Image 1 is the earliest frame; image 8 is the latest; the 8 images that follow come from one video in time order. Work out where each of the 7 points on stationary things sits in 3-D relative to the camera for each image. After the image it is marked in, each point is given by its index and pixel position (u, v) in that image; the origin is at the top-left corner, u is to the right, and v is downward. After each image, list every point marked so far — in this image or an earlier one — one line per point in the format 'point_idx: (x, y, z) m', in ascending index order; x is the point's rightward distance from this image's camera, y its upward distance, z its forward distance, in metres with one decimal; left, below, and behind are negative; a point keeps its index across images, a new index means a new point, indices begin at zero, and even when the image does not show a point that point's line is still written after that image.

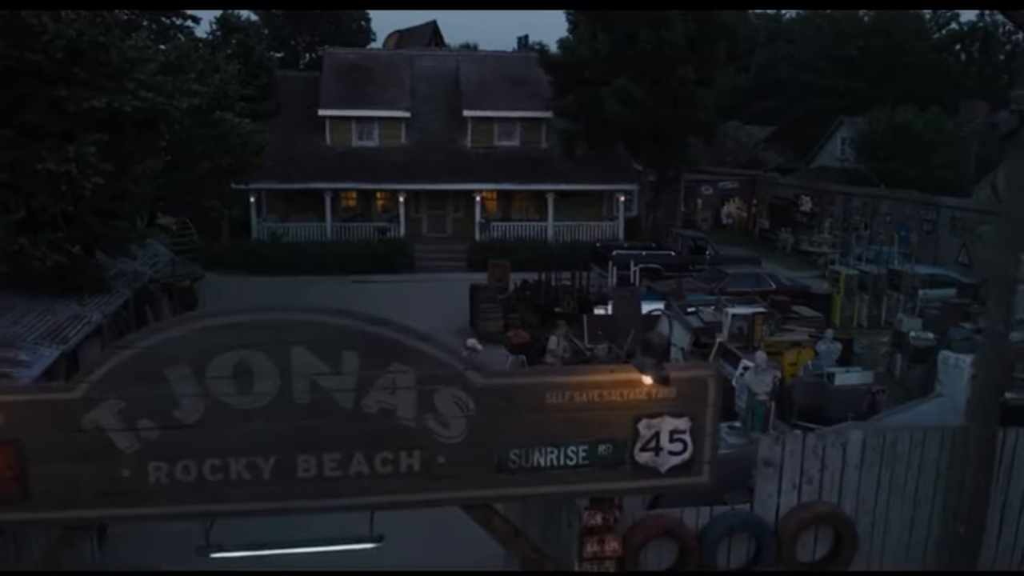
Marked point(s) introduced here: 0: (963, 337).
0: (+6.0, -0.6, +15.2) m
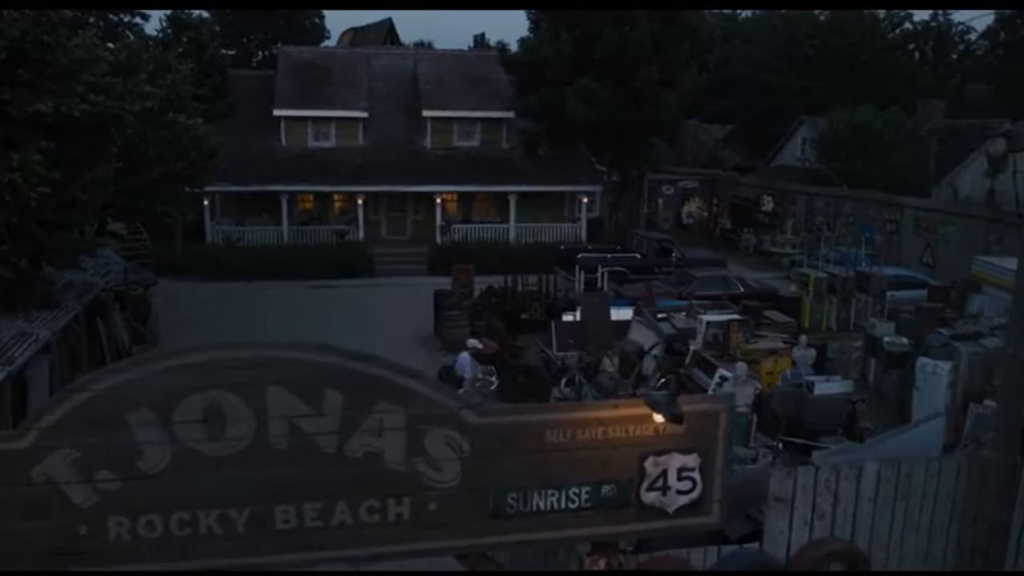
0: (+5.6, -0.7, +14.9) m
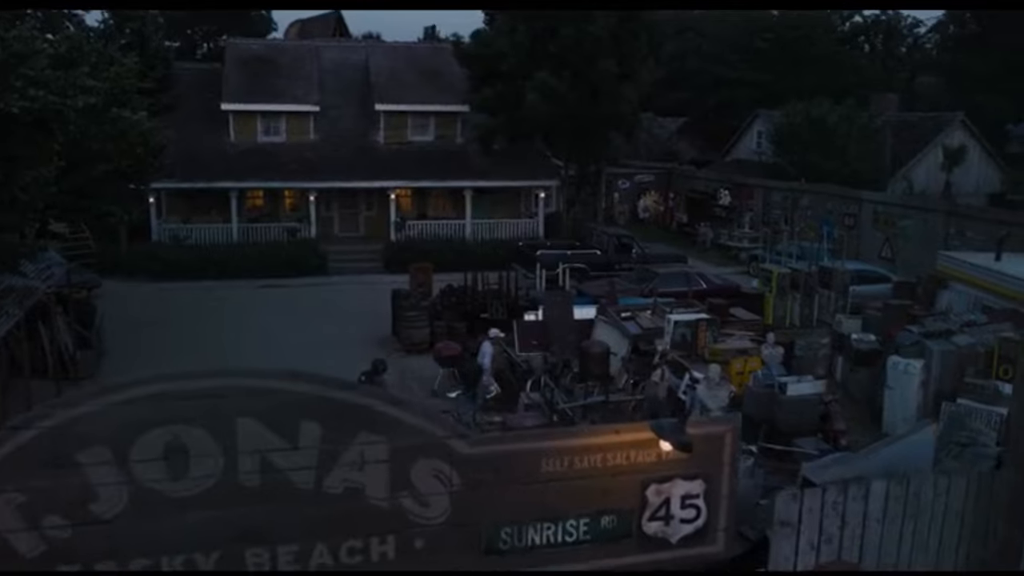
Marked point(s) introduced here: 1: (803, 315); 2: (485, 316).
0: (+5.2, -0.7, +14.6) m
1: (+5.1, -0.5, +19.8) m
2: (-0.5, -0.5, +19.2) m
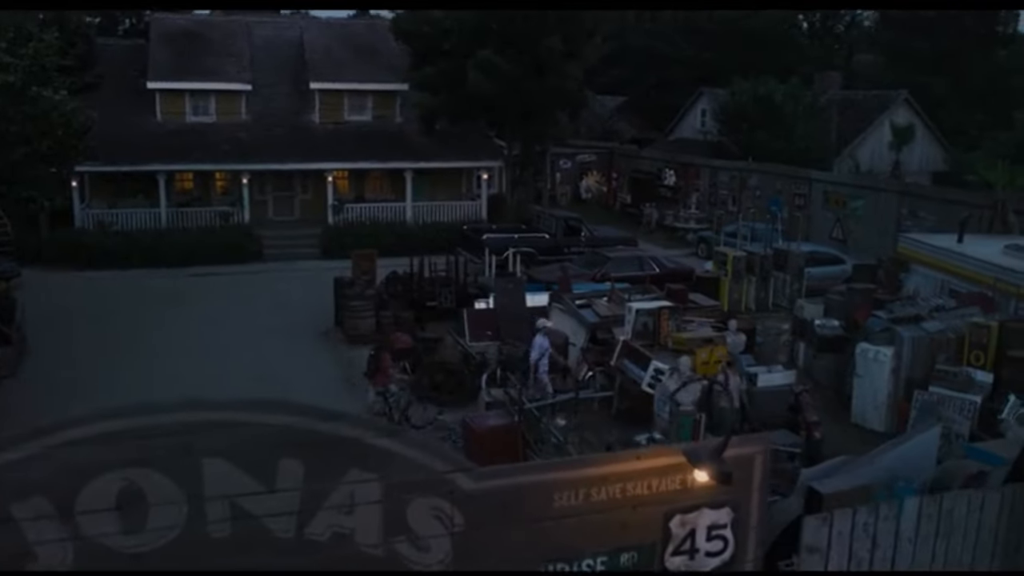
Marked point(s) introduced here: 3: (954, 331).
0: (+4.6, -0.5, +14.2) m
1: (+4.2, -0.2, +19.3) m
2: (-1.3, -0.3, +18.4) m
3: (+5.4, -0.5, +13.8) m
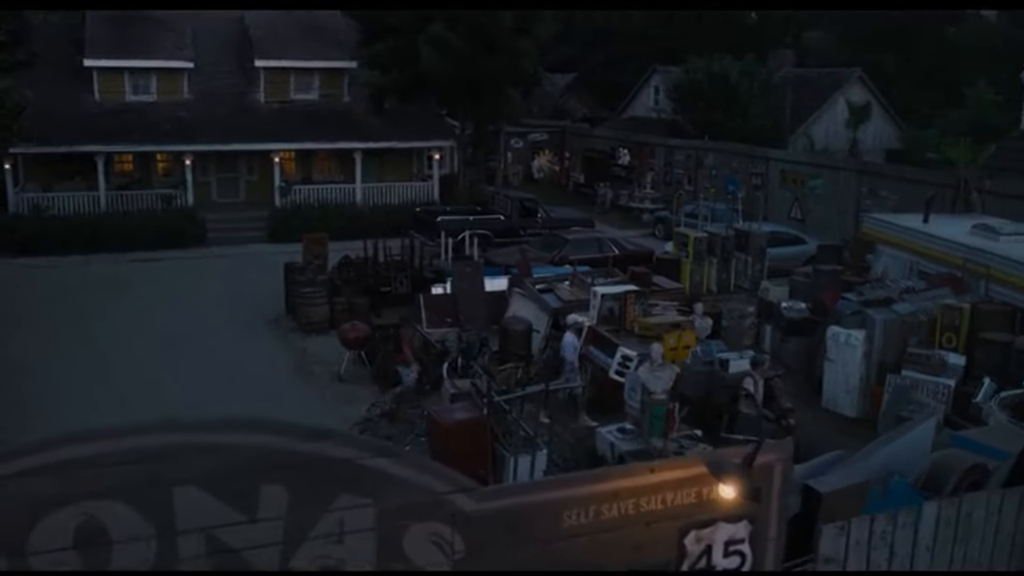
0: (+4.2, -0.3, +13.9) m
1: (+3.5, +0.1, +19.0) m
2: (-2.0, 0.0, +17.8) m
3: (+4.9, -0.3, +13.5) m
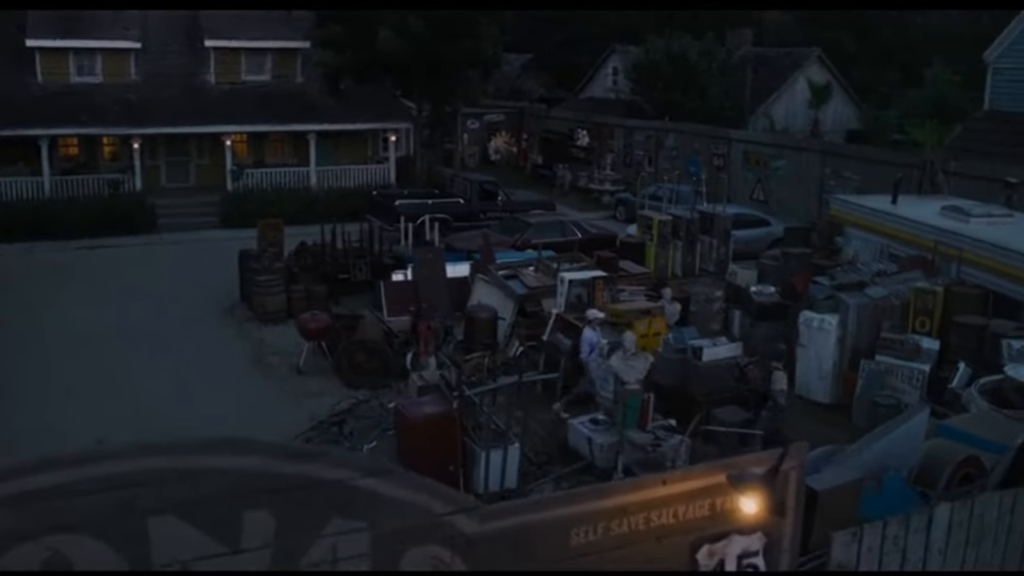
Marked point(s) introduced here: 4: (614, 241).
0: (+3.8, -0.1, +13.7) m
1: (+2.9, +0.4, +18.7) m
2: (-2.5, +0.2, +17.3) m
3: (+4.5, -0.1, +13.3) m
4: (+1.7, +0.8, +19.3) m
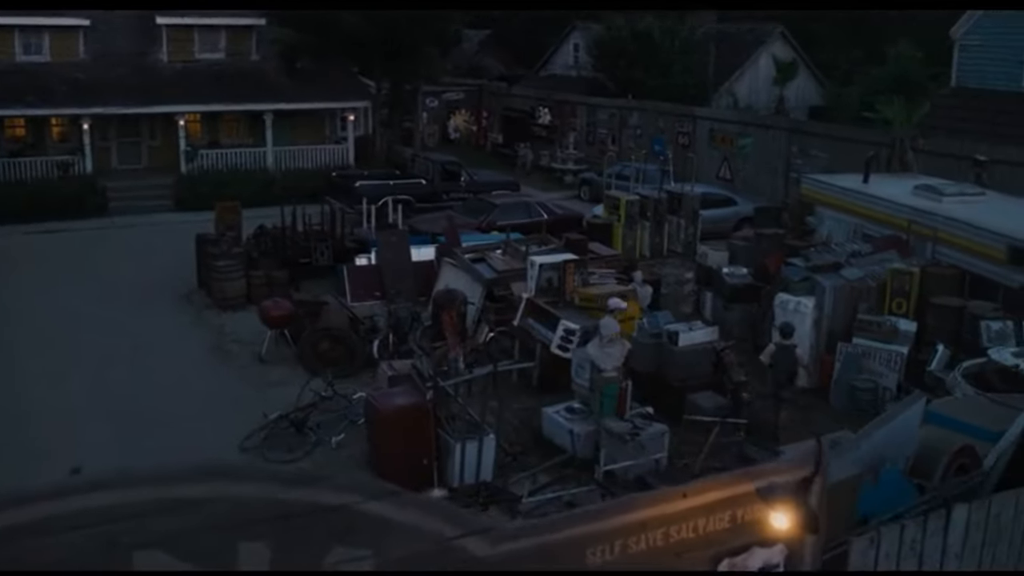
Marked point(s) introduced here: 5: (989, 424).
0: (+3.4, +0.1, +13.4) m
1: (+2.3, +0.7, +18.4) m
2: (-3.0, +0.4, +16.8) m
3: (+4.2, +0.1, +13.1) m
4: (+1.2, +1.1, +19.0) m
5: (+3.5, -1.0, +8.3) m
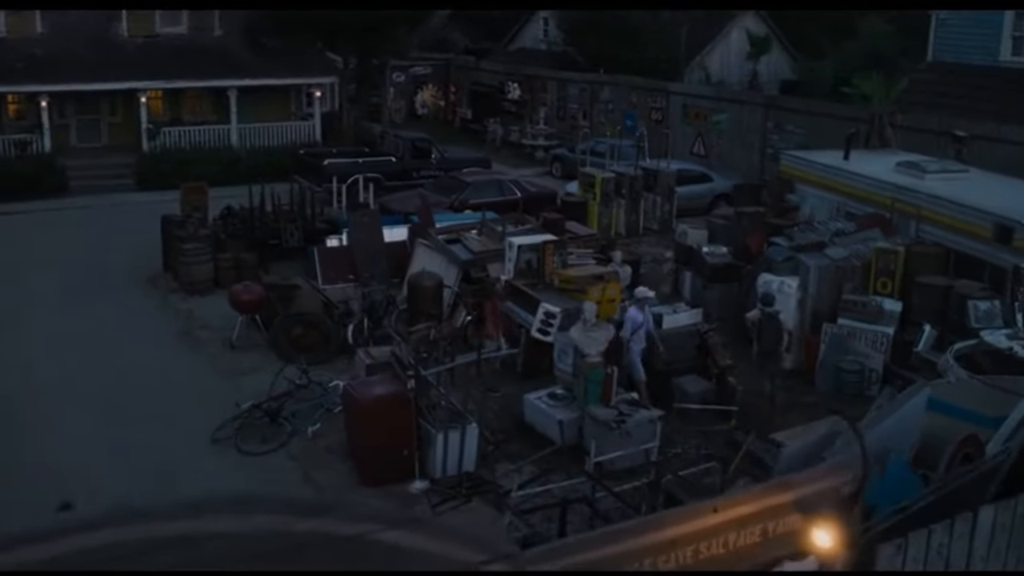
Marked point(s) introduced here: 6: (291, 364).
0: (+3.2, +0.4, +13.2) m
1: (+1.9, +1.1, +18.1) m
2: (-3.4, +0.6, +16.4) m
3: (+4.0, +0.3, +12.9) m
4: (+0.7, +1.5, +18.6) m
5: (+3.4, -0.9, +8.1) m
6: (-2.5, -0.9, +12.5) m
